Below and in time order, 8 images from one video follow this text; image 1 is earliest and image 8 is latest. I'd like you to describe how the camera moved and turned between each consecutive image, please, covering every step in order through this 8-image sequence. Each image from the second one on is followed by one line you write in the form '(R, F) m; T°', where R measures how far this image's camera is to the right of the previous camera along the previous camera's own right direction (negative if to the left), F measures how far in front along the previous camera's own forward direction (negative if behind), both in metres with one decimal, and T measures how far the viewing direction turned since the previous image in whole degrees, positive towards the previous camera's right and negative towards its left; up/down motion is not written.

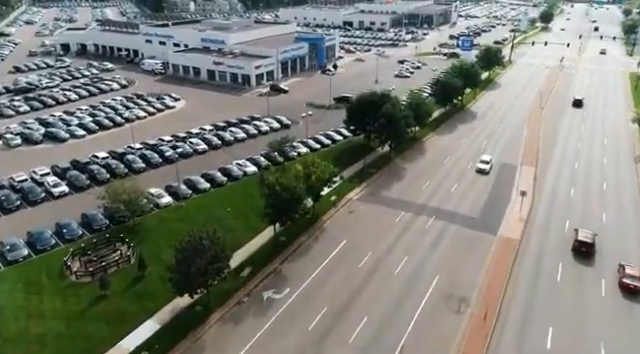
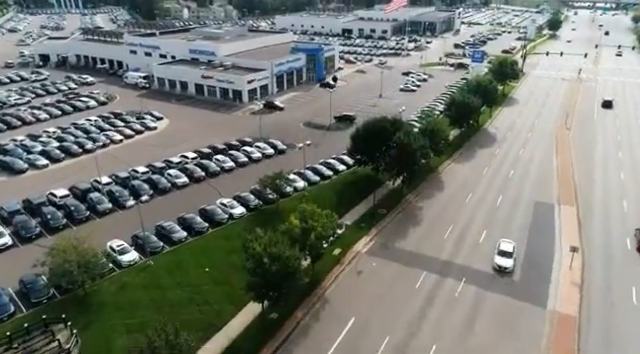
(-0.2, +7.0) m; 0°
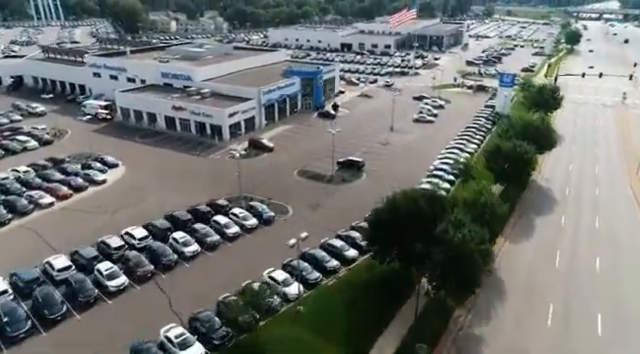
(-0.3, +13.4) m; 0°
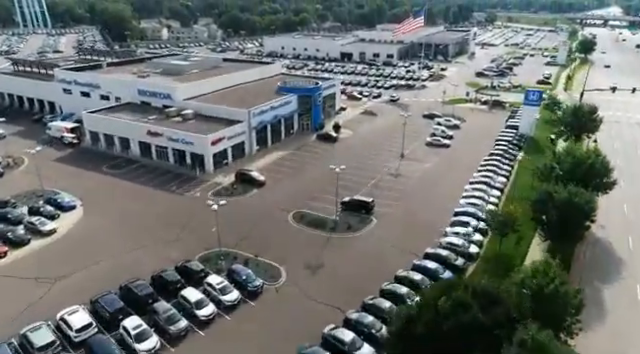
(-0.2, +8.4) m; 0°
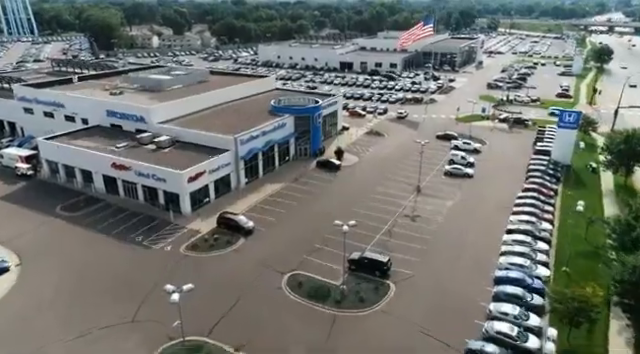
(-0.3, +8.5) m; 0°
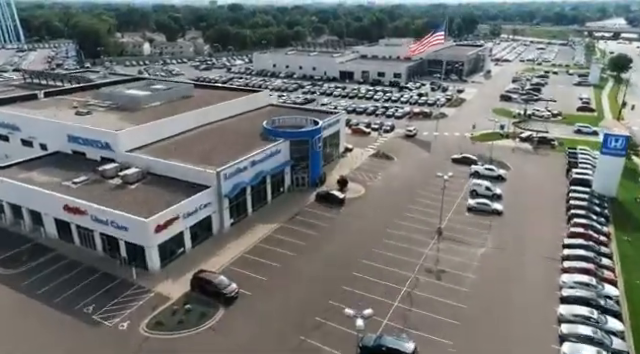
(-0.2, +7.8) m; 0°
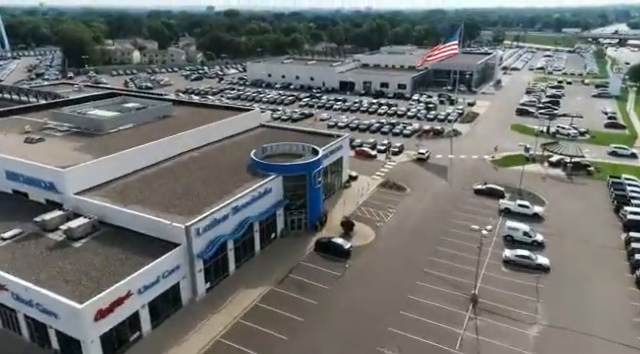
(-0.2, +8.2) m; 0°
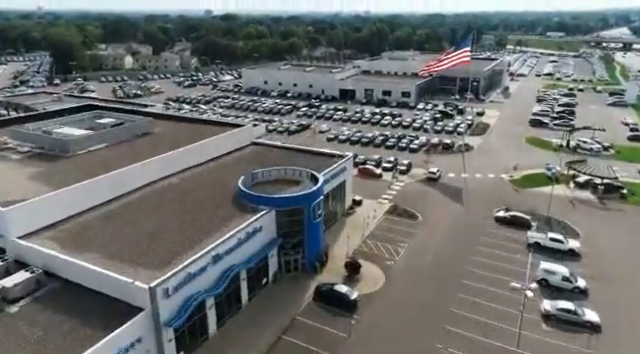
(-0.1, +5.8) m; 0°
